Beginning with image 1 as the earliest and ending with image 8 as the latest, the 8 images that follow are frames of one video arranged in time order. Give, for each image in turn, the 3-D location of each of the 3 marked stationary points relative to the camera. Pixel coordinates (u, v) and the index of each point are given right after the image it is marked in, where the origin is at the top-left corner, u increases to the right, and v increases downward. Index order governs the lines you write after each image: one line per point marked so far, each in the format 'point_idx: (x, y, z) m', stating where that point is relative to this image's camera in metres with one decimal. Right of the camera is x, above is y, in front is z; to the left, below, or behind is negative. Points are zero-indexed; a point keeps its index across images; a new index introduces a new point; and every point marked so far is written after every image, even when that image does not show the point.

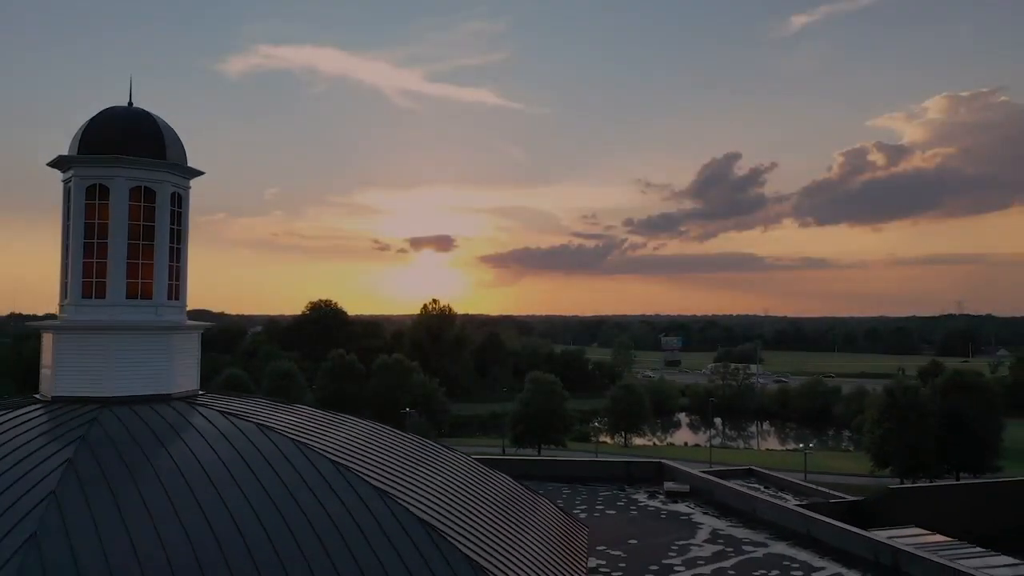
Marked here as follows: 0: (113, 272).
0: (-6.5, +0.2, +13.6) m
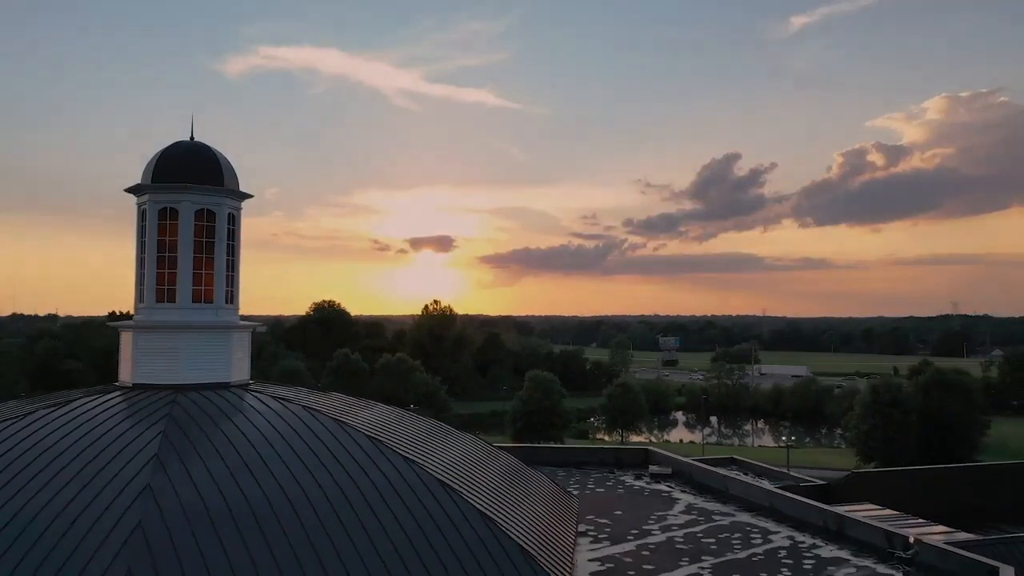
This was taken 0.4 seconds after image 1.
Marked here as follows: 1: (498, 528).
0: (-6.5, +0.1, +16.3) m
1: (-0.2, -3.9, +13.4) m
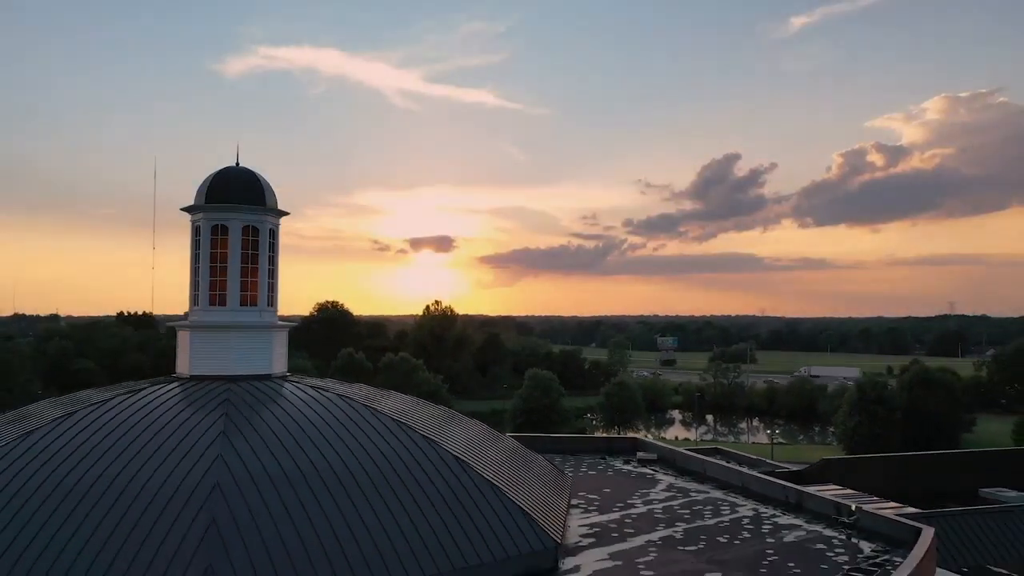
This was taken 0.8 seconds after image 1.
0: (-6.5, 0.0, +19.0) m
1: (-0.2, -4.0, +16.1) m
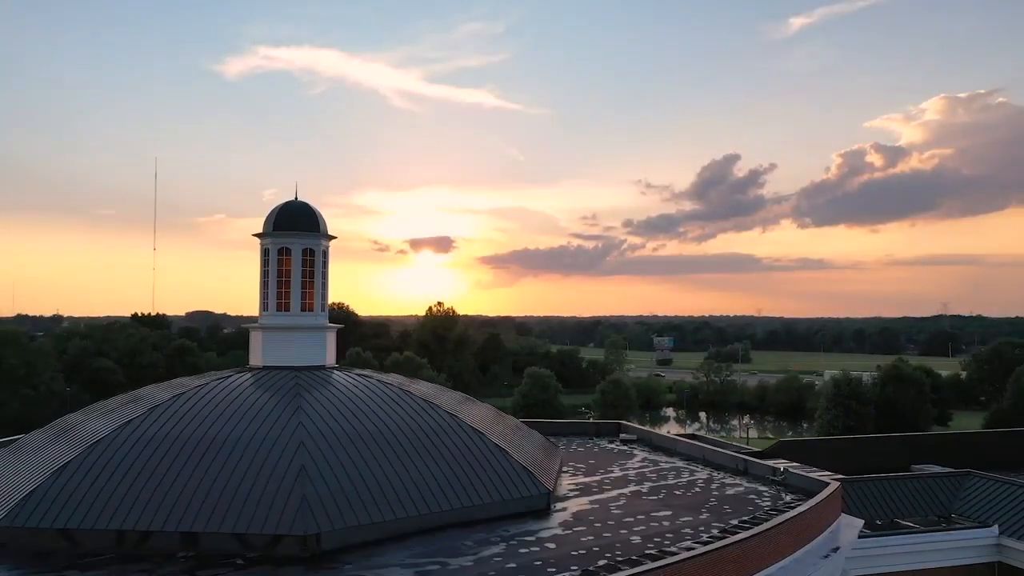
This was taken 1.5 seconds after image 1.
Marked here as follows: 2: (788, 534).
0: (-6.4, -0.3, +23.9) m
1: (-0.1, -4.3, +21.1) m
2: (+6.1, -5.4, +18.0) m
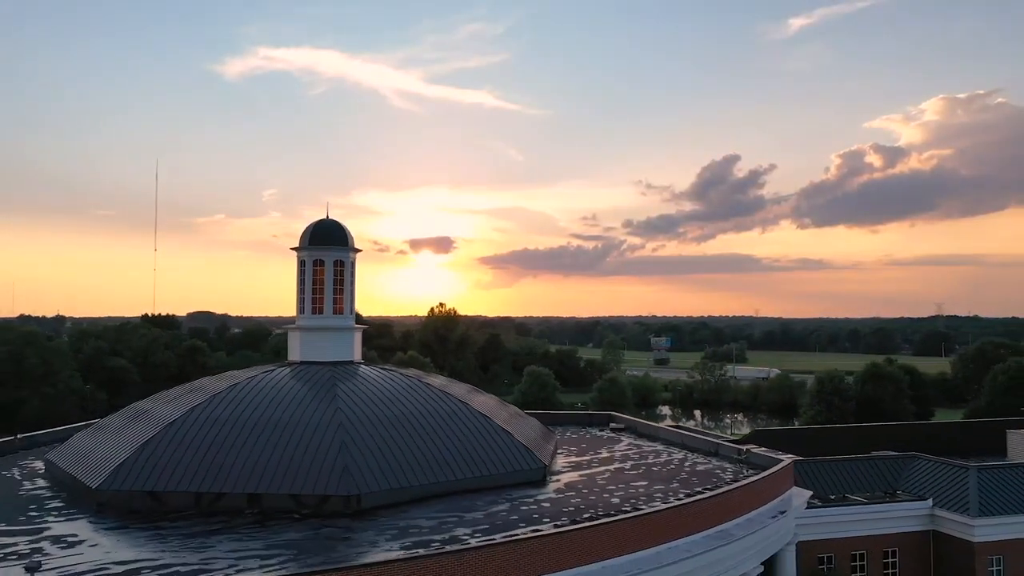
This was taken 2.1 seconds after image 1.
0: (-6.3, -0.5, +27.8) m
1: (-0.1, -4.5, +25.0) m
2: (+6.2, -5.6, +21.9) m
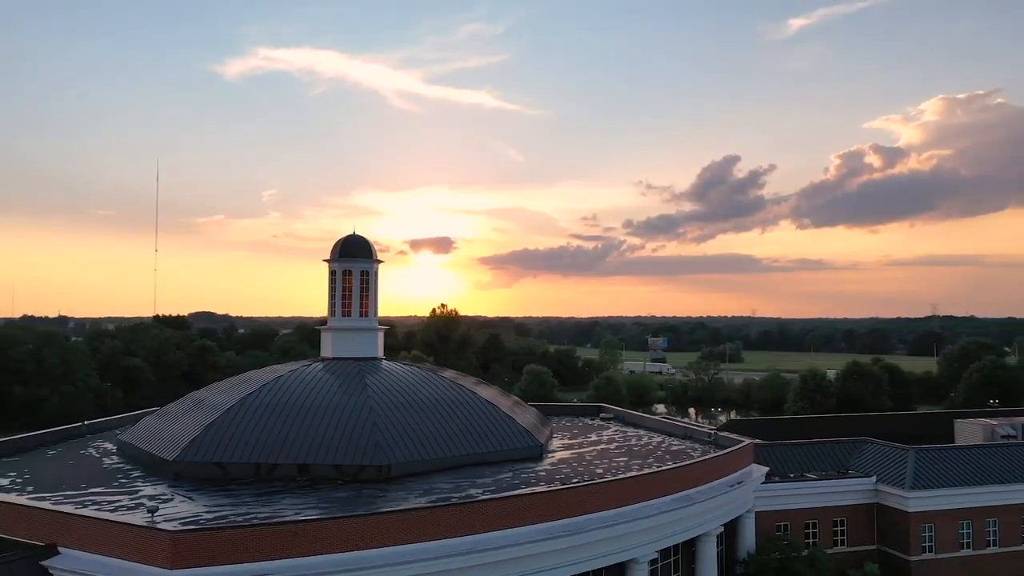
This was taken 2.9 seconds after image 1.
0: (-6.3, -0.7, +32.3) m
1: (0.0, -4.7, +29.5) m
2: (+6.3, -5.8, +26.4) m
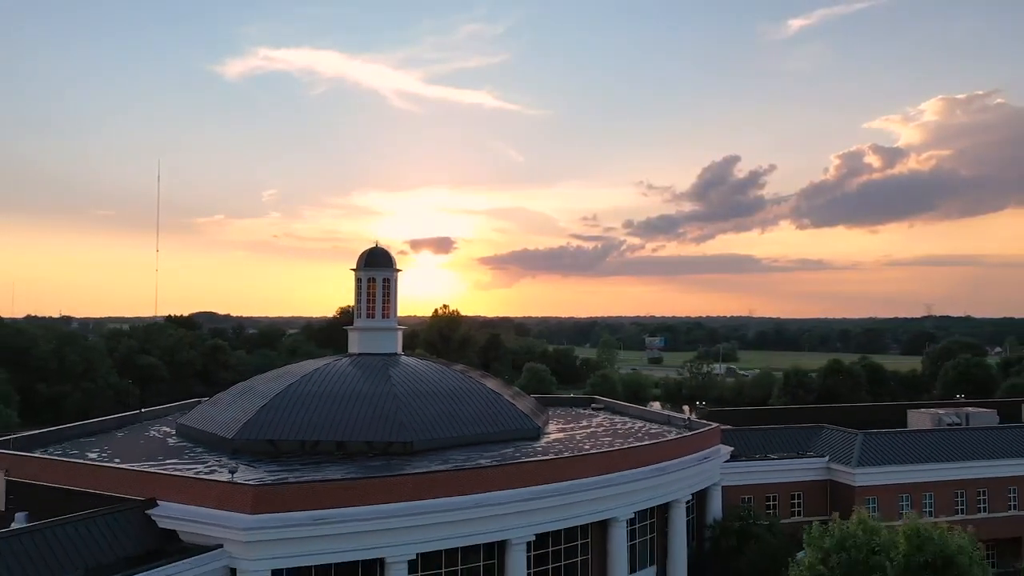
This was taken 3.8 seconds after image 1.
0: (-6.2, -1.0, +37.4) m
1: (+0.1, -5.0, +34.5) m
2: (+6.3, -6.1, +31.4) m
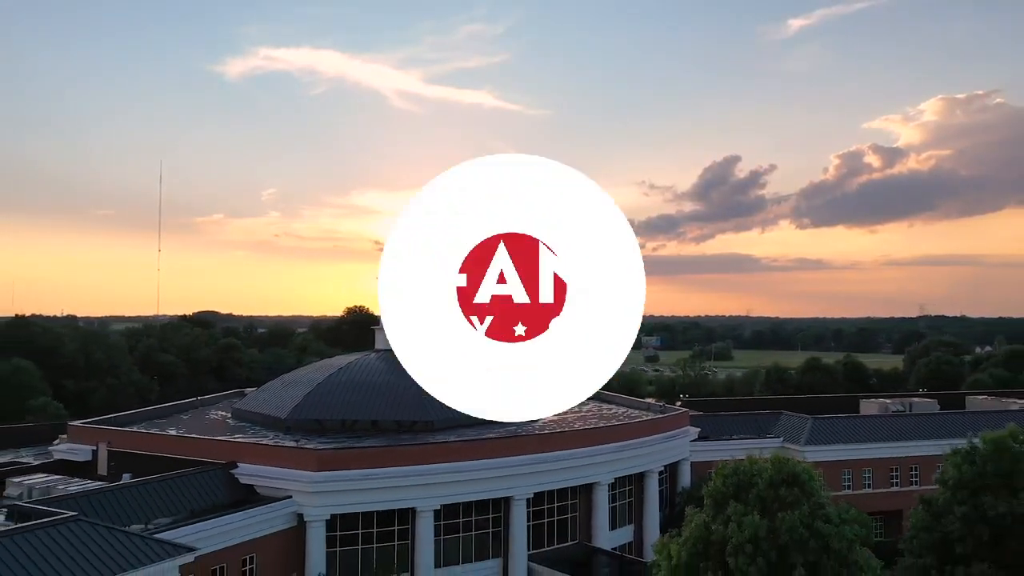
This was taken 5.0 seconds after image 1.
0: (-6.1, -1.3, +44.0) m
1: (+0.2, -5.3, +41.2) m
2: (+6.4, -6.4, +38.0) m
